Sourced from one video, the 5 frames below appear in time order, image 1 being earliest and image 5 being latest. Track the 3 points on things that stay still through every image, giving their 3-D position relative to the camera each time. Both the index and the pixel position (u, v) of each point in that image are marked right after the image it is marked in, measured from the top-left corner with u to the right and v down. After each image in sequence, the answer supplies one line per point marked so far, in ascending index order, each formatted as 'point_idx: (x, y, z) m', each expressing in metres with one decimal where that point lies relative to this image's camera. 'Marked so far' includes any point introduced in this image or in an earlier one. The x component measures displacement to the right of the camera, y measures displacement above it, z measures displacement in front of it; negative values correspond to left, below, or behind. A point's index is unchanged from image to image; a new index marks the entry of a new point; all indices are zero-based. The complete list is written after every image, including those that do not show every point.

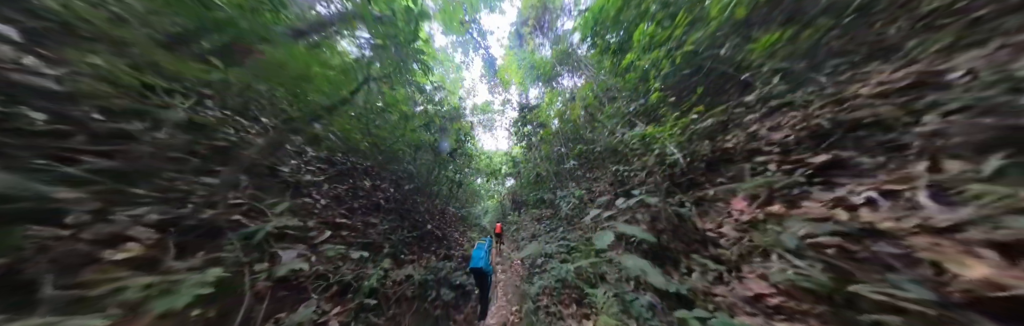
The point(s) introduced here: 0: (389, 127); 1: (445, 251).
0: (-4.4, +1.2, +5.7) m
1: (-2.7, -3.6, +6.4) m
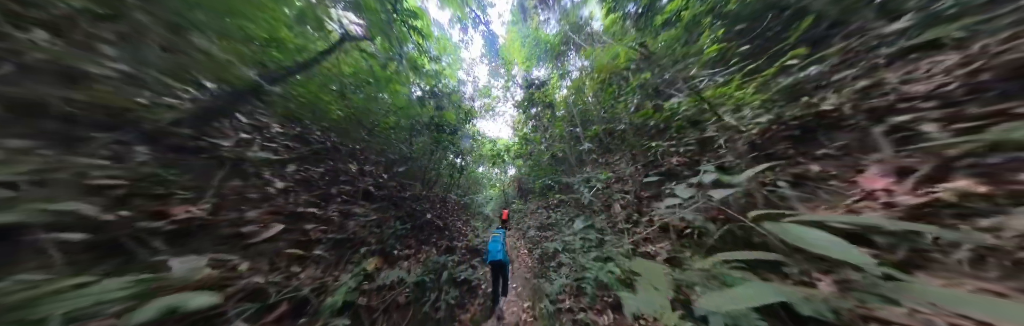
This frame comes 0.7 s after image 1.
0: (-4.1, +1.8, +4.8) m
1: (-2.3, -2.9, +5.8) m
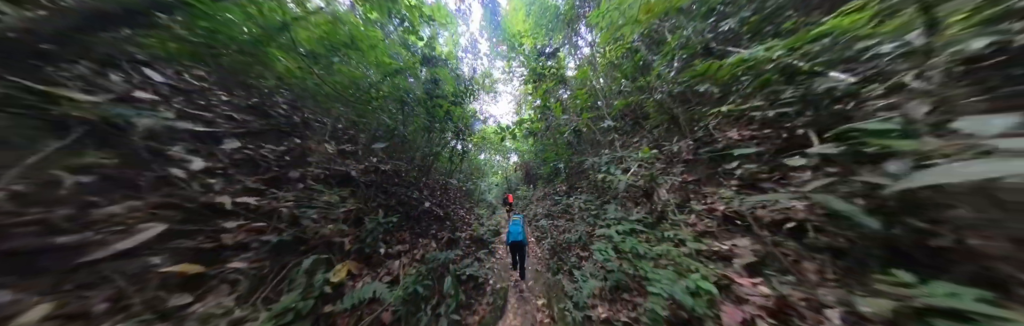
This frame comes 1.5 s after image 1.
0: (-3.8, +2.4, +3.8) m
1: (-2.0, -2.3, +5.2) m
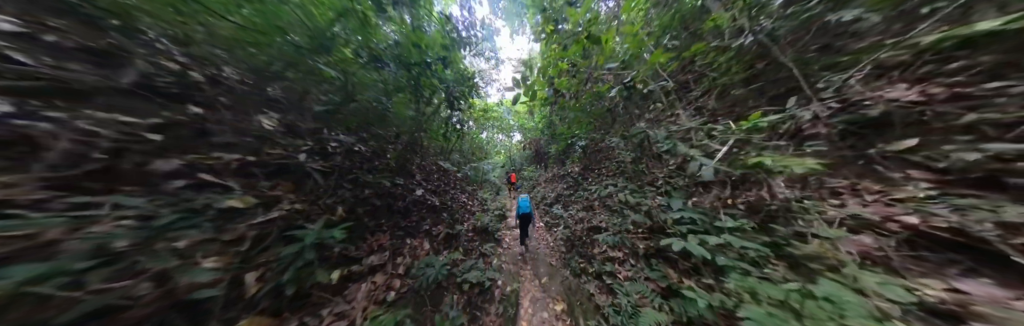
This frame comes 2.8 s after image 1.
0: (-3.5, +2.7, +2.4) m
1: (-1.7, -1.7, +4.4) m
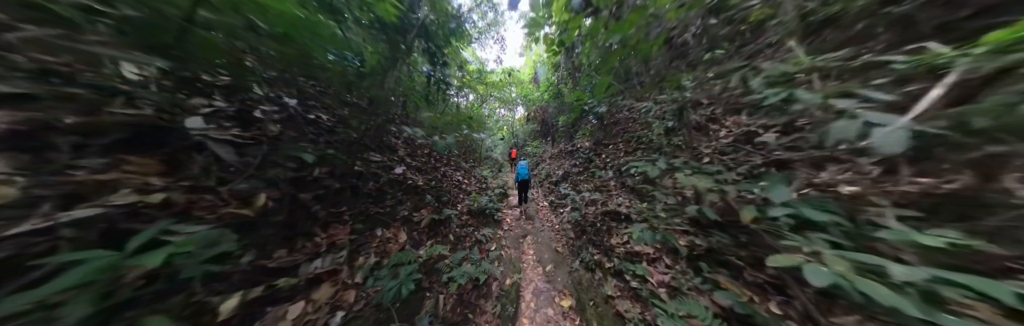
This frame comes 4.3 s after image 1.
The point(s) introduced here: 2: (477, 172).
0: (-3.5, +3.0, +1.1) m
1: (-1.7, -1.0, +3.8) m
2: (-1.6, -0.4, +6.7) m
